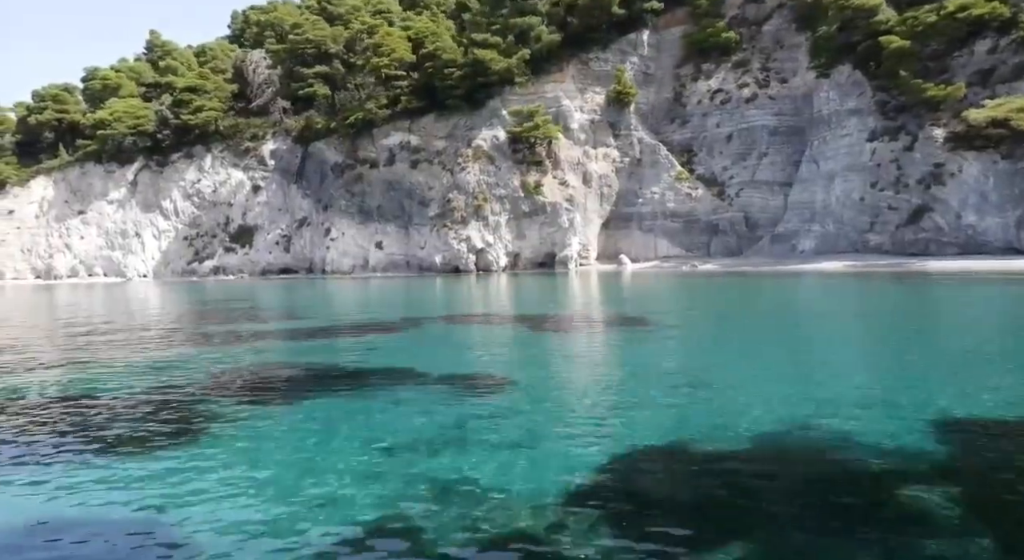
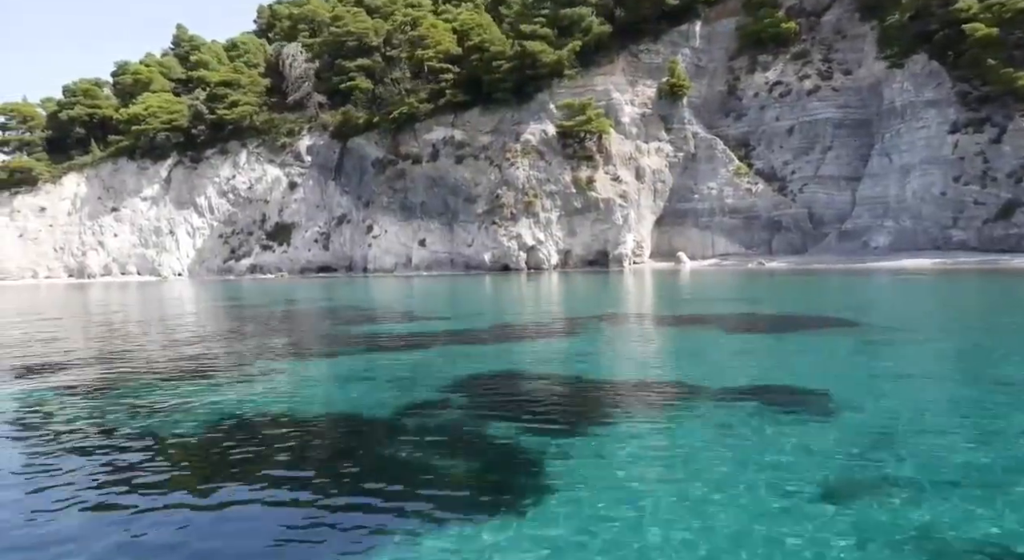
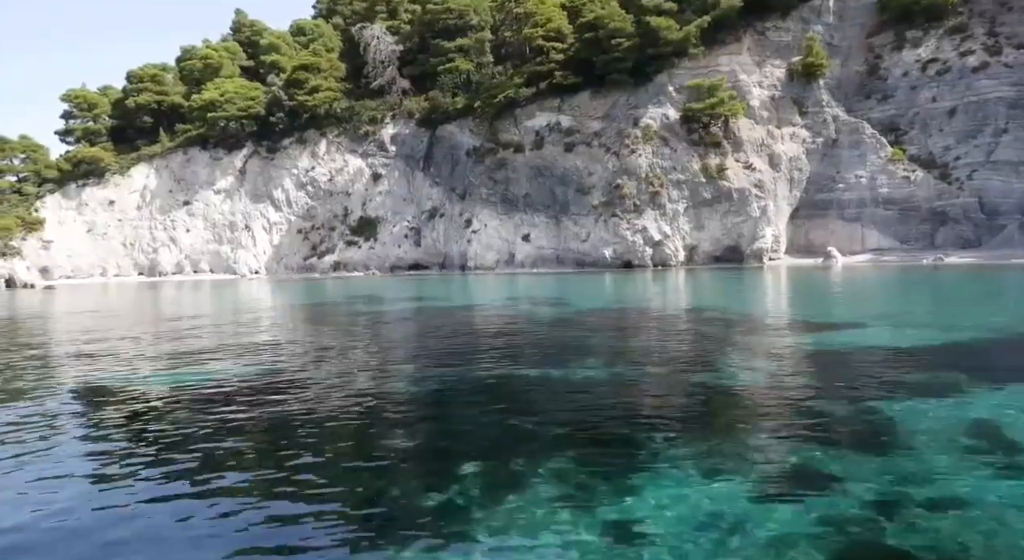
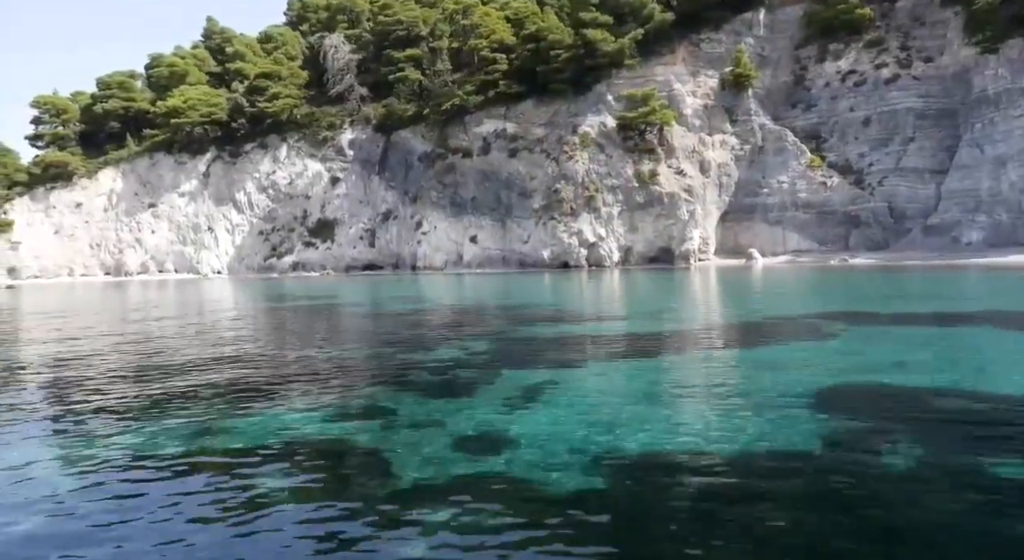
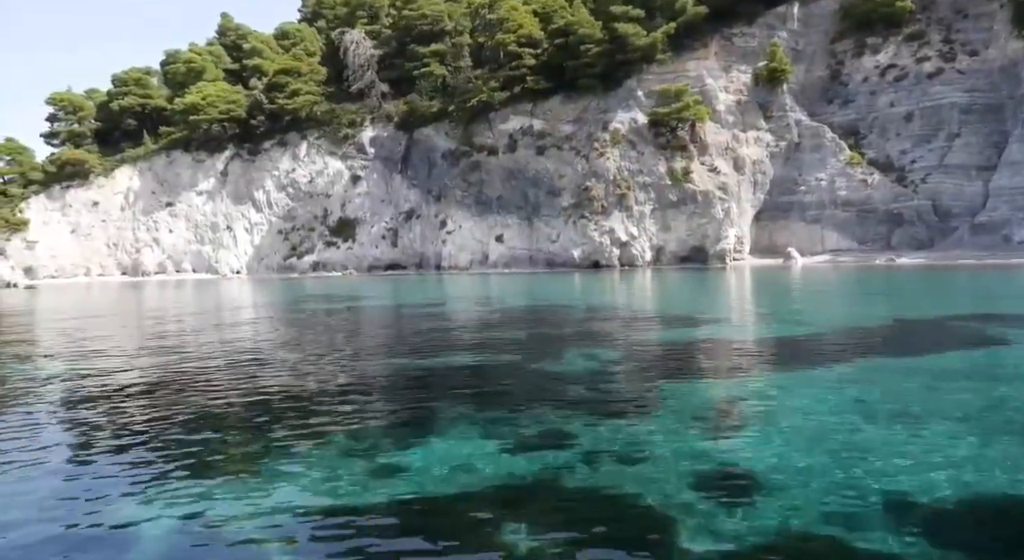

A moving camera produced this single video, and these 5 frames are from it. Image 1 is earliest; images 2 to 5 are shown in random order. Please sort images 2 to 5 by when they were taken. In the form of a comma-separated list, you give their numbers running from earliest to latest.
2, 4, 5, 3
